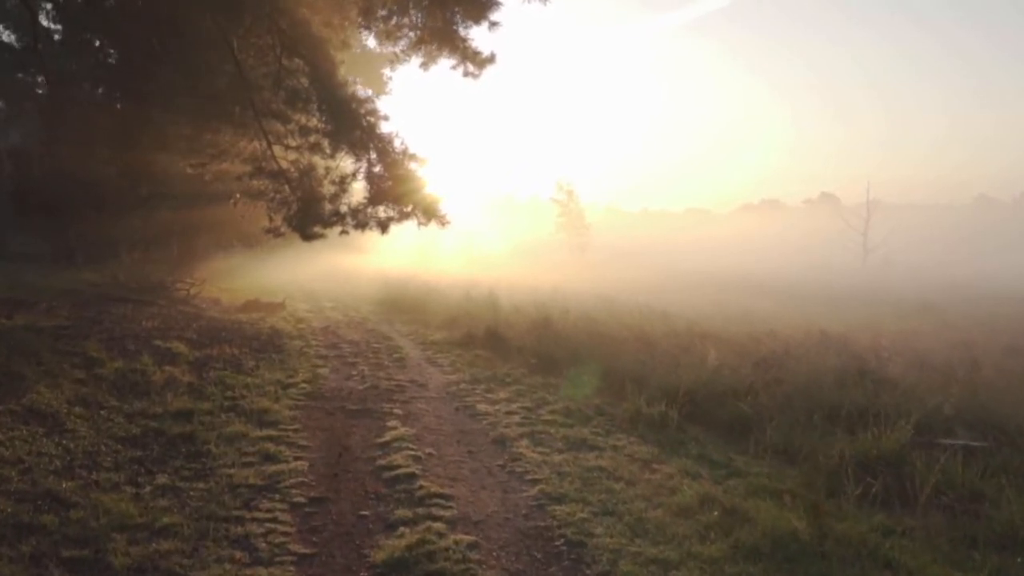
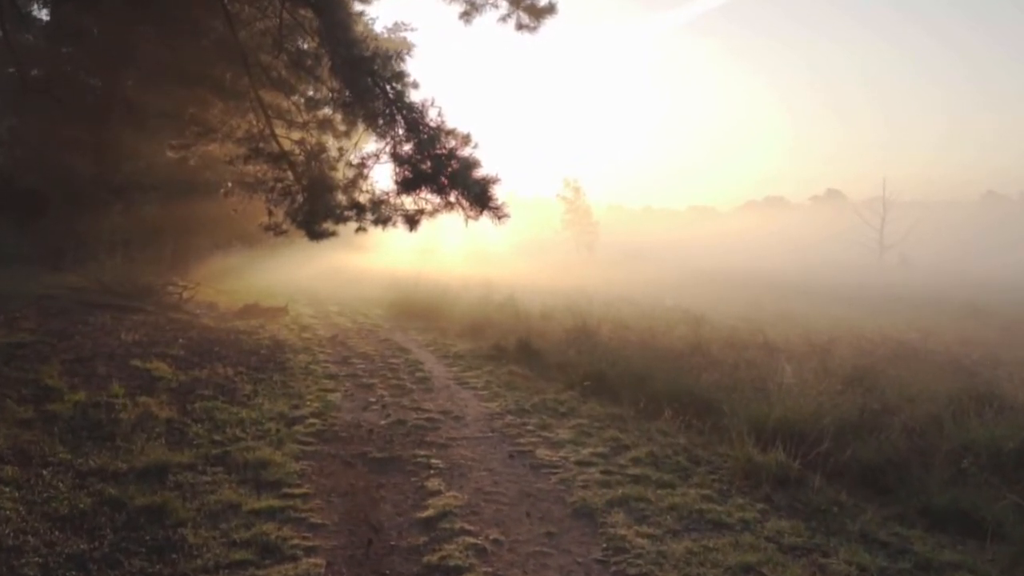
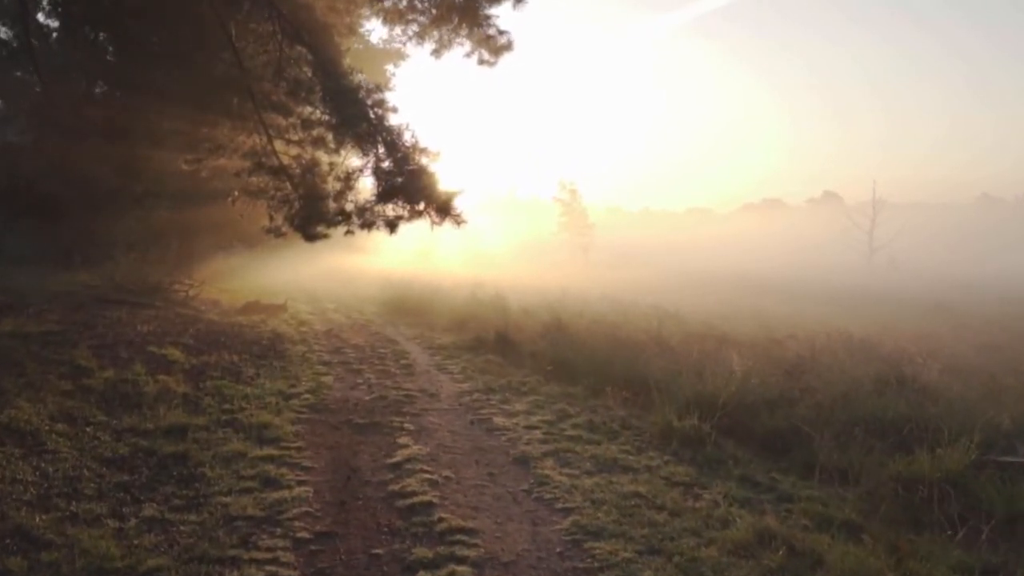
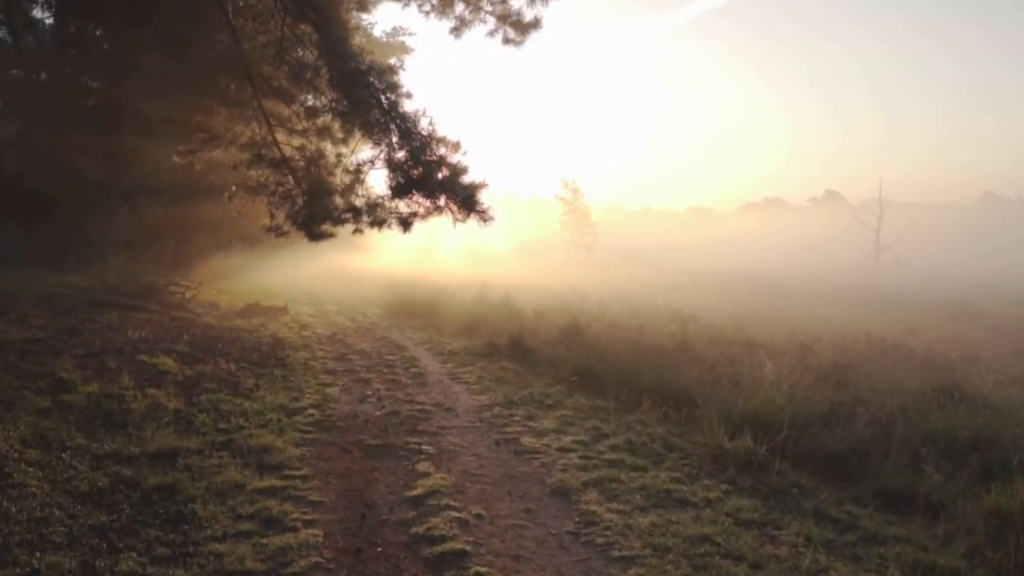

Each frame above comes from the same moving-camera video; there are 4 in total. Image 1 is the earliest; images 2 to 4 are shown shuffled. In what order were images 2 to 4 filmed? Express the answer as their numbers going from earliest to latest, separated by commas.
3, 4, 2
